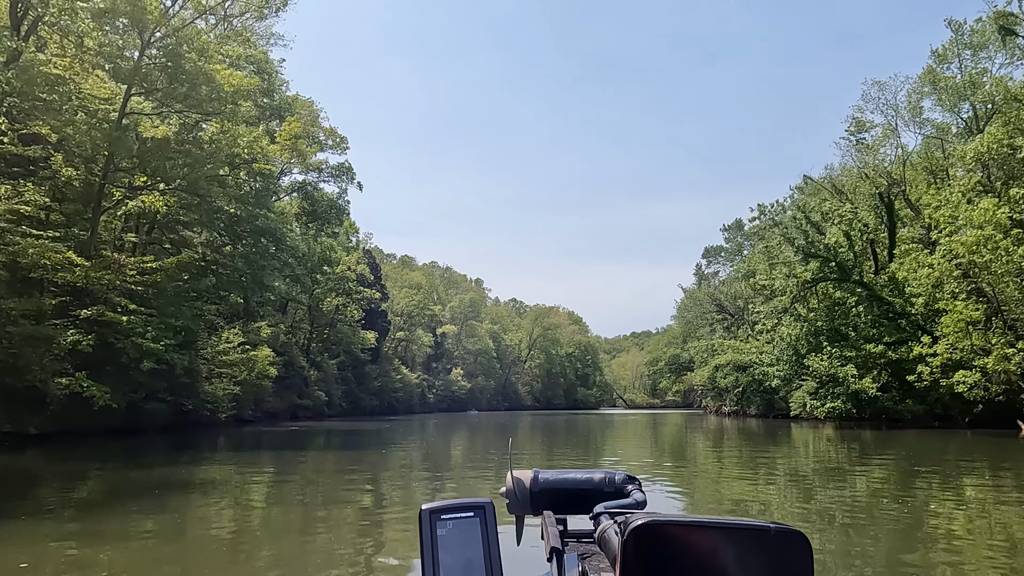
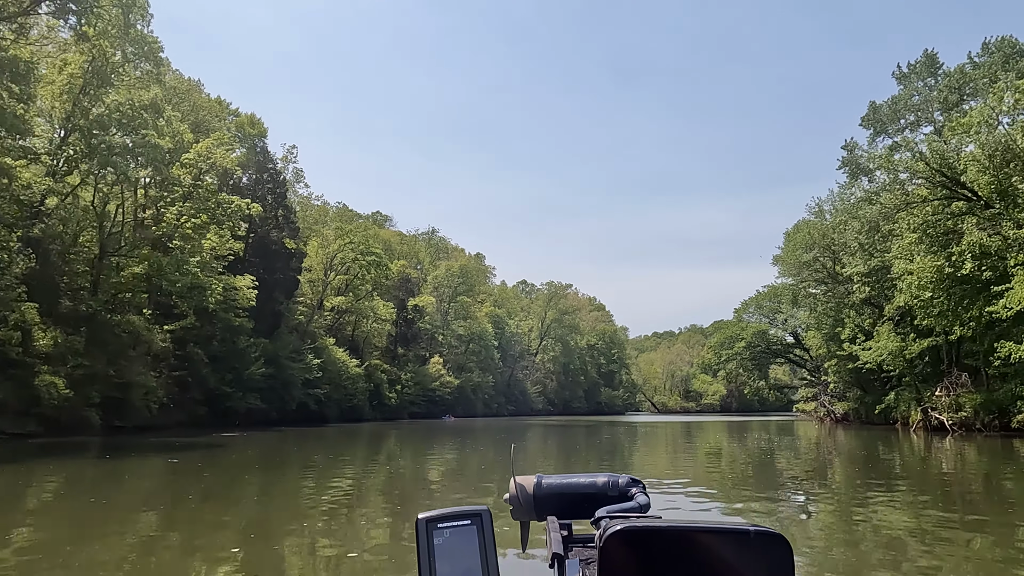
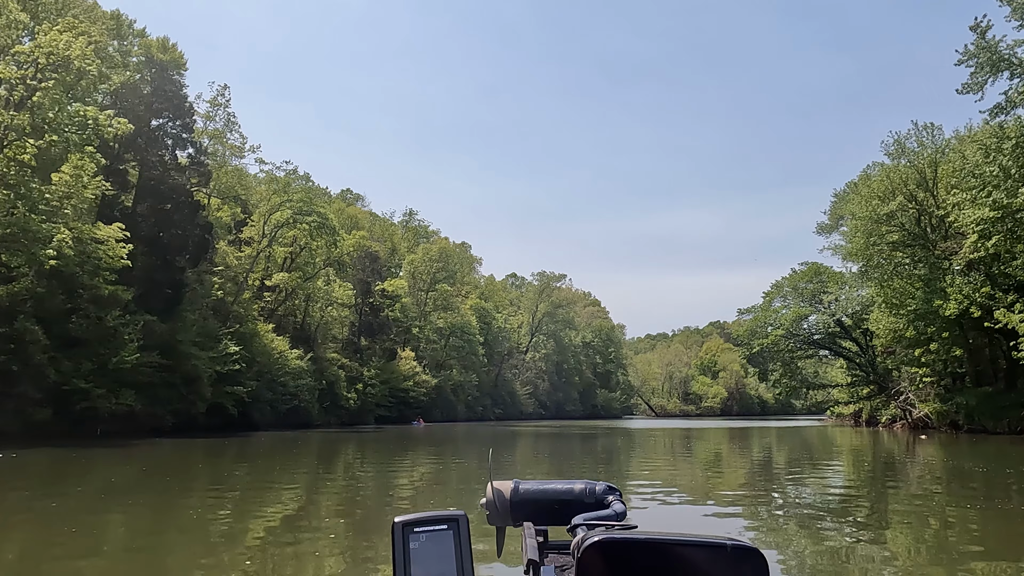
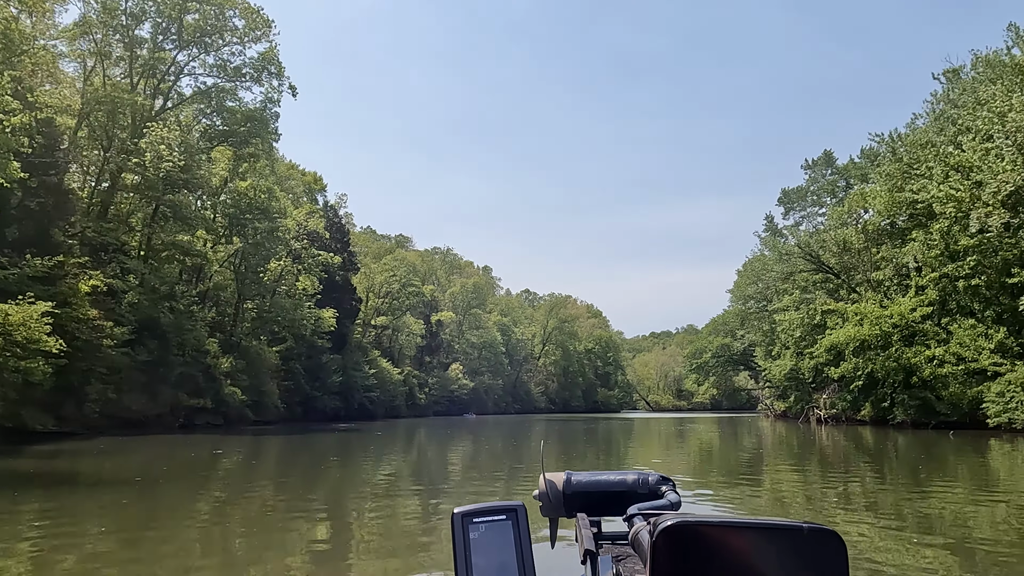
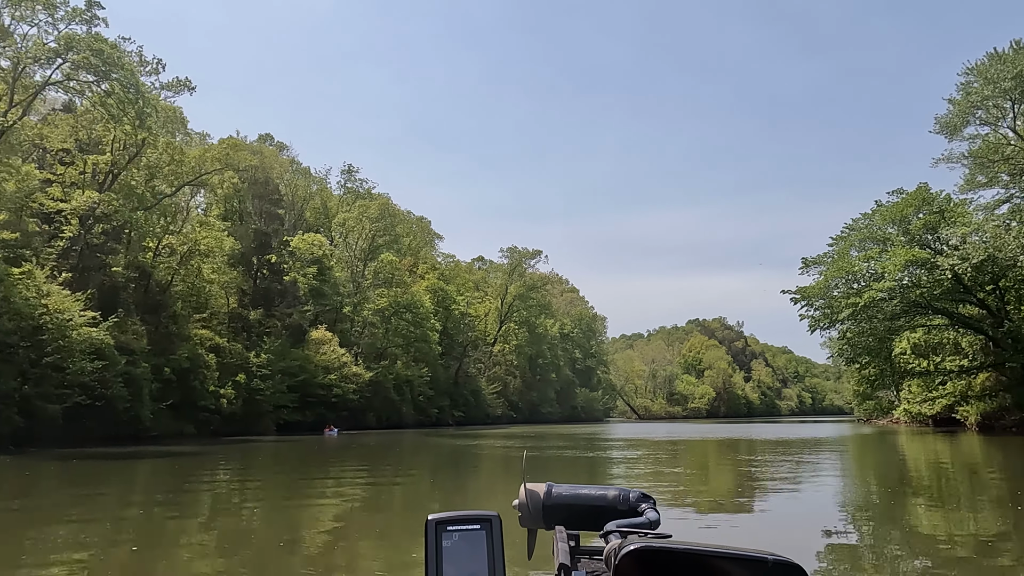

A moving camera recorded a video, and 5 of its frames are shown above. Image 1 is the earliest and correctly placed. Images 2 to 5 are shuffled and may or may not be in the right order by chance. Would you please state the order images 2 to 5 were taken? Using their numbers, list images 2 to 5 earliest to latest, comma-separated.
4, 2, 3, 5
